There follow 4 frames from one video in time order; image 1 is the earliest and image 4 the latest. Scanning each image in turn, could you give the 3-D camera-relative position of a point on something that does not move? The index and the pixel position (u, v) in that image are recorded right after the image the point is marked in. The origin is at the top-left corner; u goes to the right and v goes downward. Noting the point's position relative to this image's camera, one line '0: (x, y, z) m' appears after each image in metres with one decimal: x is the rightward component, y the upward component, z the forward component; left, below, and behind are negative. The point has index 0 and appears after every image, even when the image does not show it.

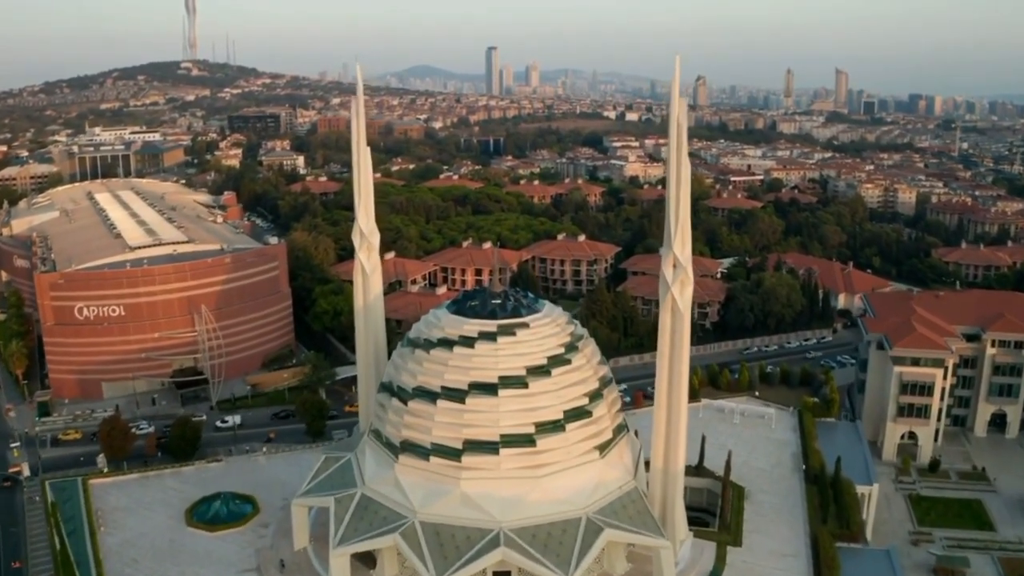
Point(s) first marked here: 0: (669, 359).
0: (+2.8, -1.3, +14.8) m
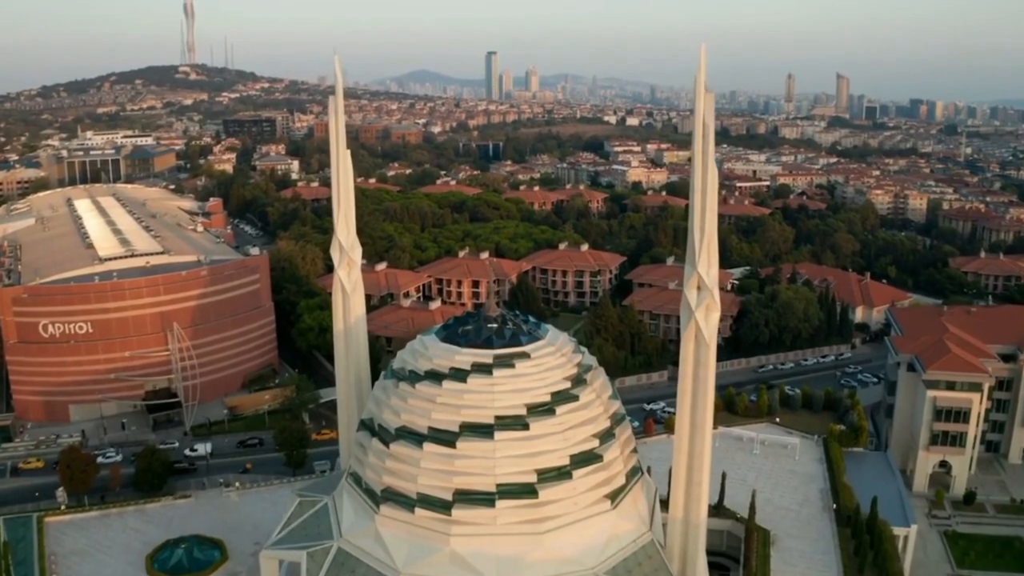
0: (+2.8, -1.7, +12.8) m
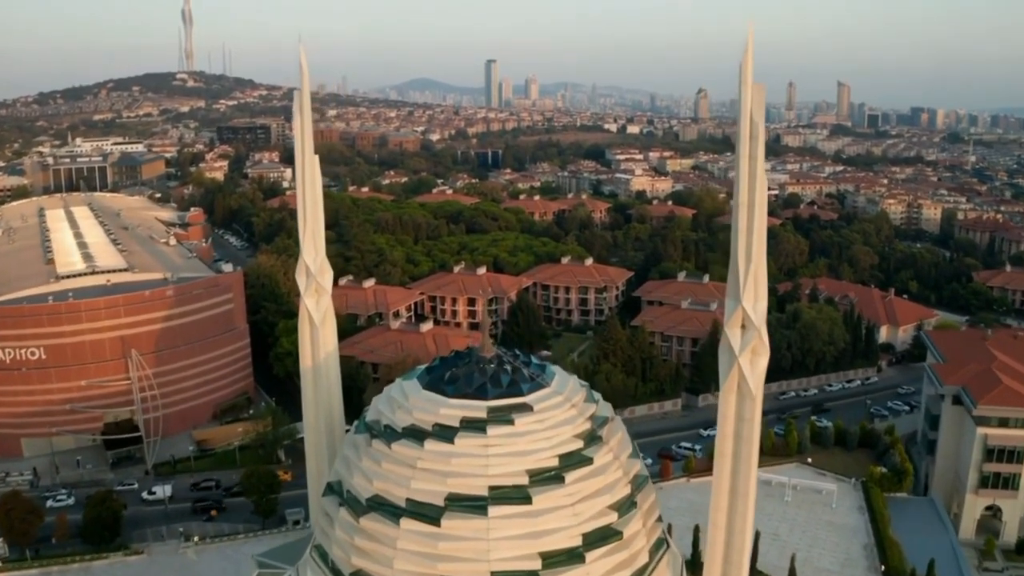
0: (+2.8, -2.2, +10.4) m
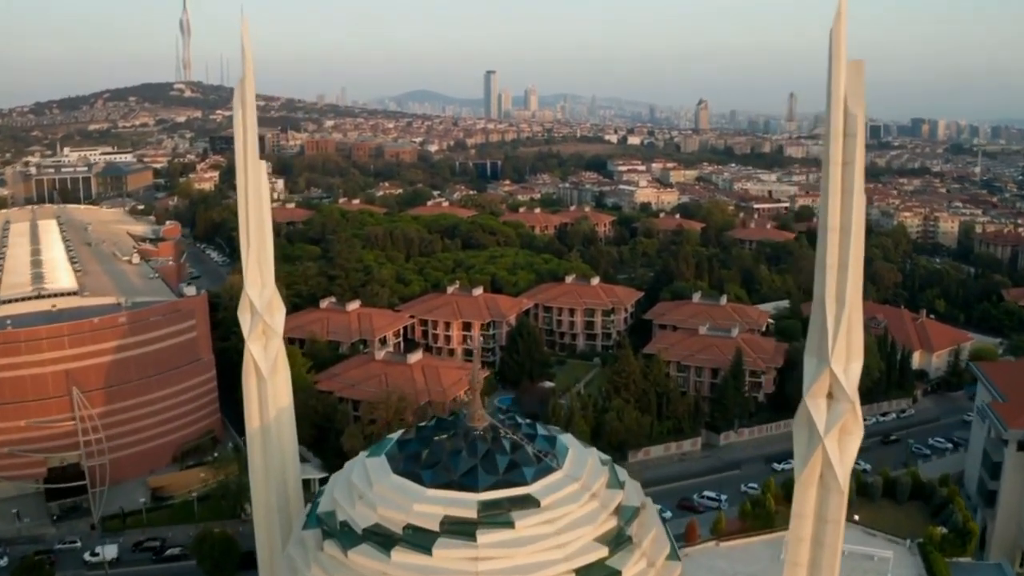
0: (+2.8, -2.7, +7.6) m
